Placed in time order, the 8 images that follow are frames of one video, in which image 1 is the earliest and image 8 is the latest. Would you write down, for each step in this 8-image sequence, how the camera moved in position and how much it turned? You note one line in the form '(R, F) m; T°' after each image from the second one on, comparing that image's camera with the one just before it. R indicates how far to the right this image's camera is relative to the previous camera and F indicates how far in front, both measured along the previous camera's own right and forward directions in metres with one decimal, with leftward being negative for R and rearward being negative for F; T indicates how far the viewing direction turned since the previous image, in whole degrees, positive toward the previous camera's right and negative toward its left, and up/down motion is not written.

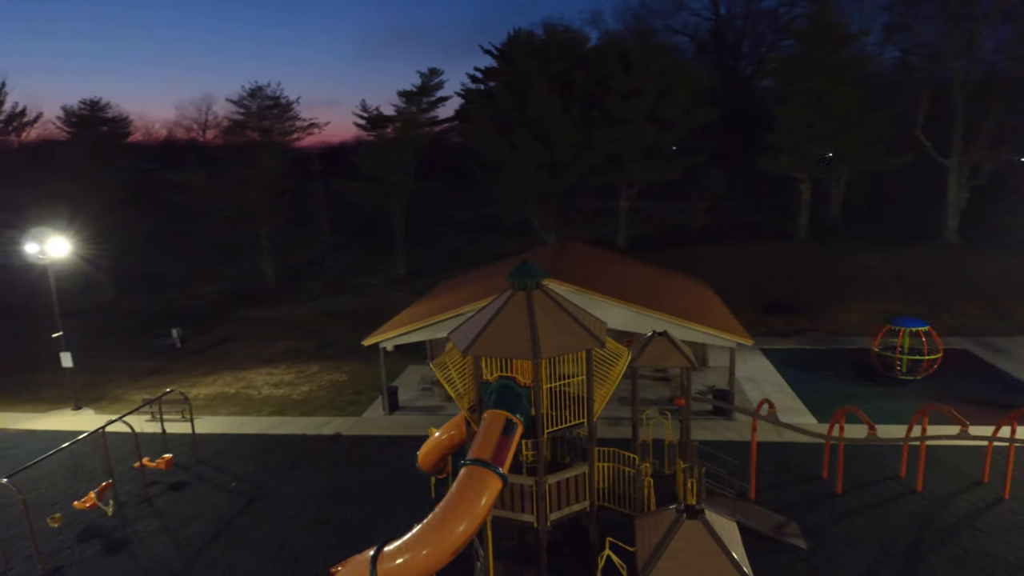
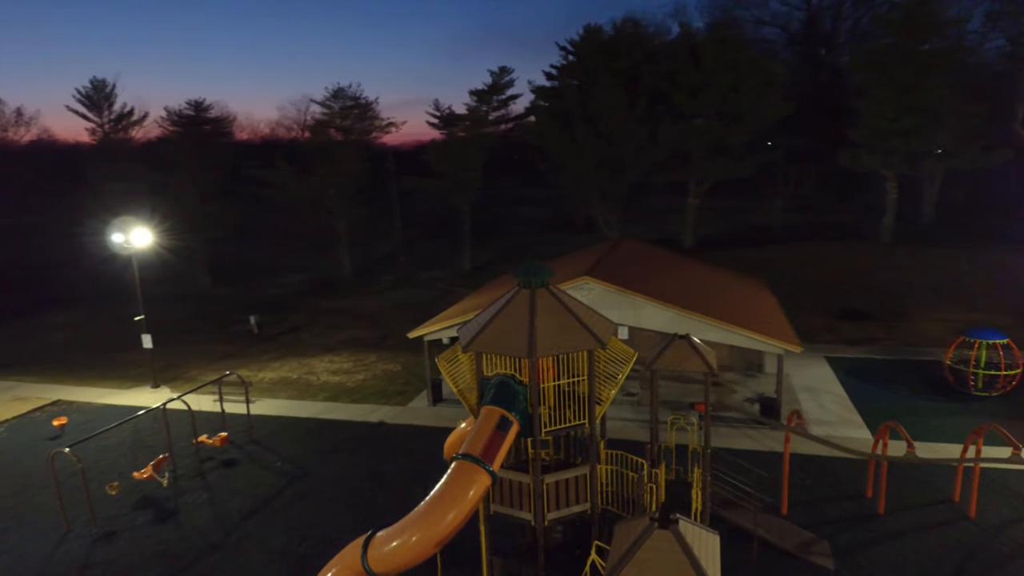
(+1.3, +0.1) m; -8°
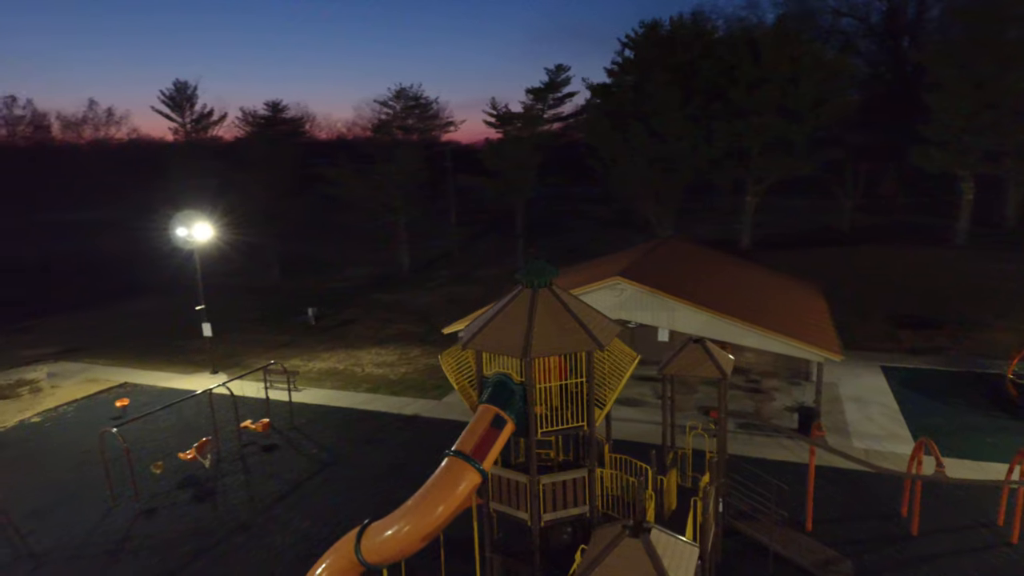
(+1.1, 0.0) m; -6°
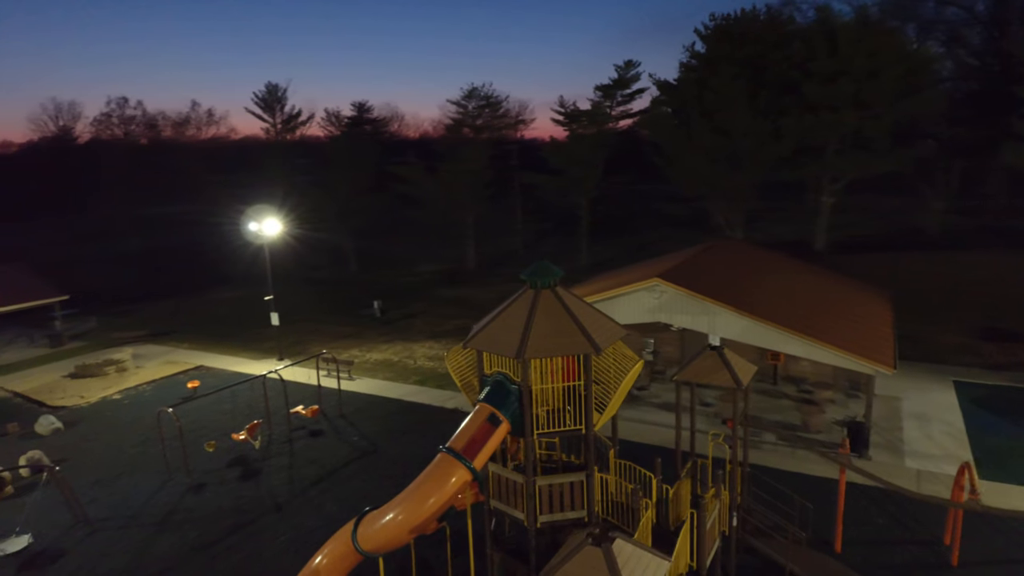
(+1.3, +0.1) m; -8°
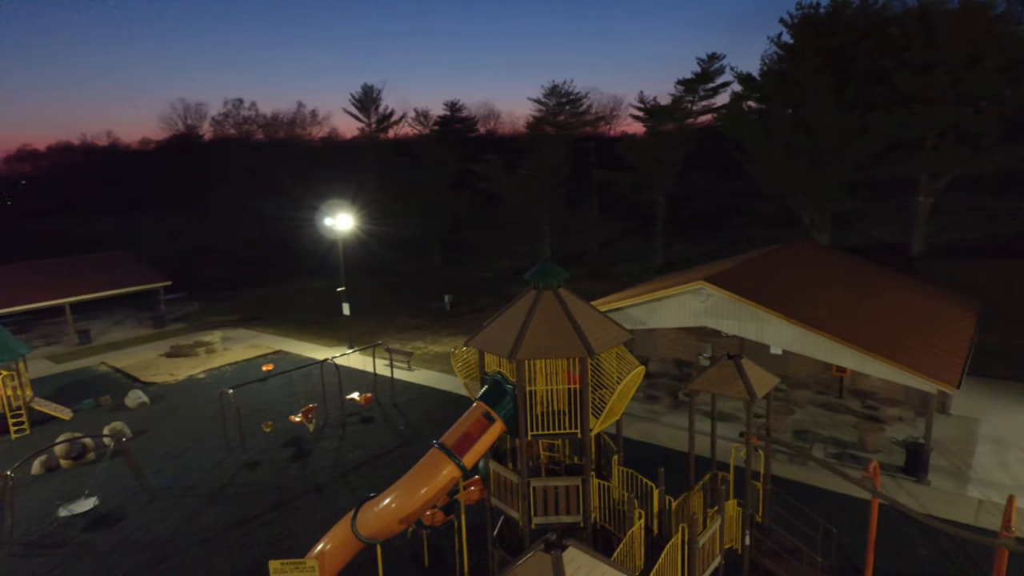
(+1.5, +0.1) m; -9°
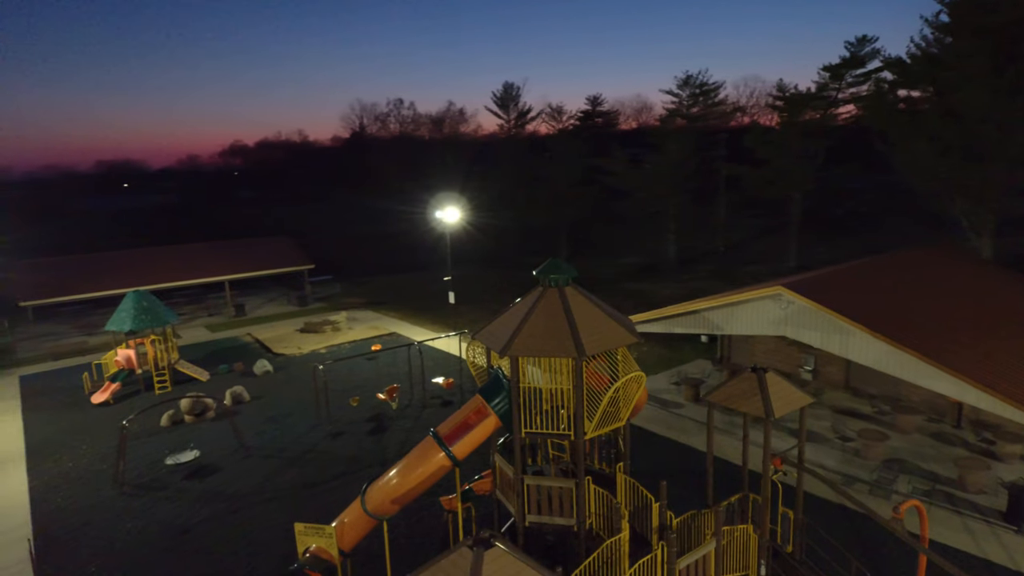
(+2.3, +0.3) m; -14°
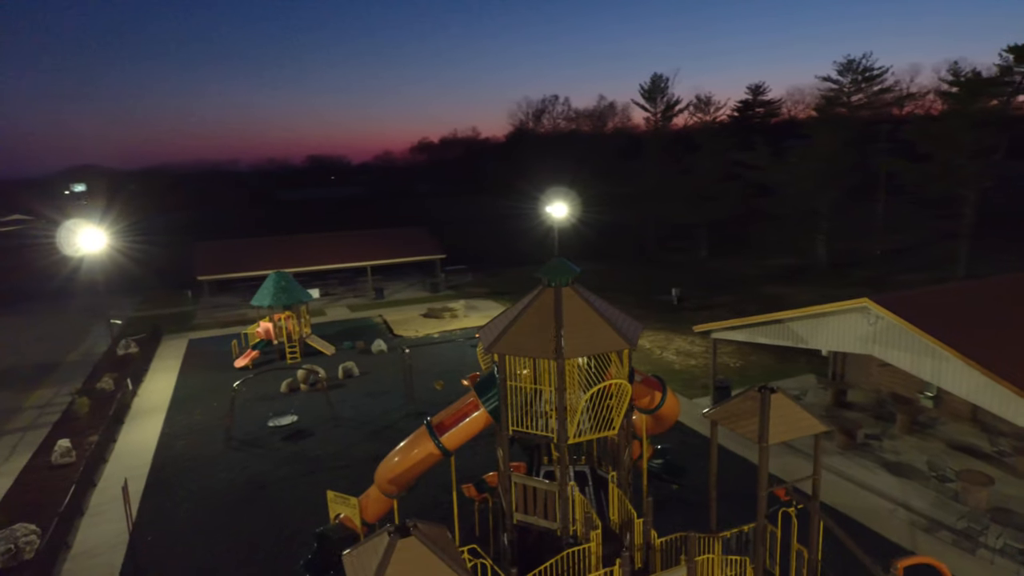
(+2.6, +0.3) m; -15°
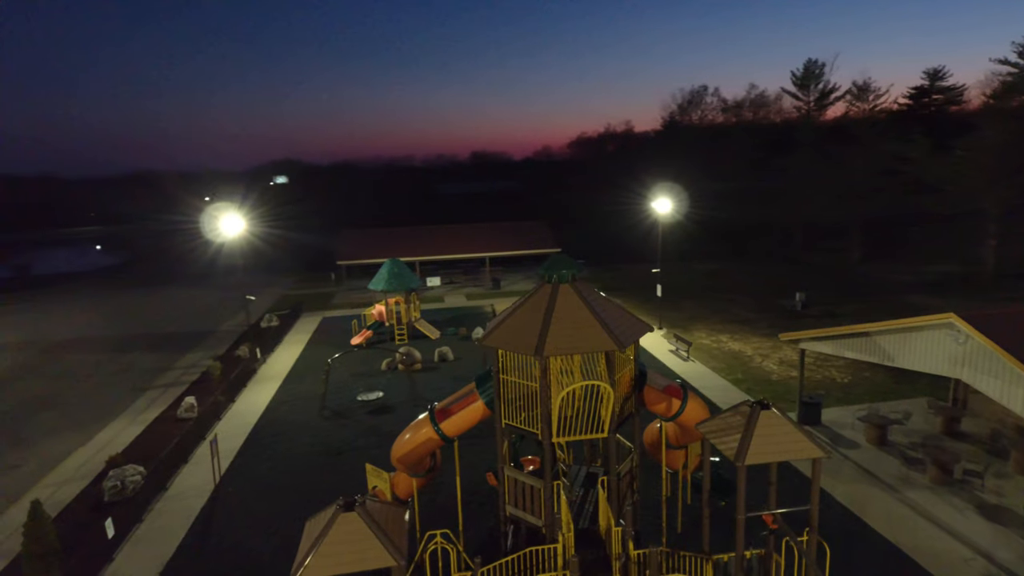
(+2.4, +0.2) m; -14°
